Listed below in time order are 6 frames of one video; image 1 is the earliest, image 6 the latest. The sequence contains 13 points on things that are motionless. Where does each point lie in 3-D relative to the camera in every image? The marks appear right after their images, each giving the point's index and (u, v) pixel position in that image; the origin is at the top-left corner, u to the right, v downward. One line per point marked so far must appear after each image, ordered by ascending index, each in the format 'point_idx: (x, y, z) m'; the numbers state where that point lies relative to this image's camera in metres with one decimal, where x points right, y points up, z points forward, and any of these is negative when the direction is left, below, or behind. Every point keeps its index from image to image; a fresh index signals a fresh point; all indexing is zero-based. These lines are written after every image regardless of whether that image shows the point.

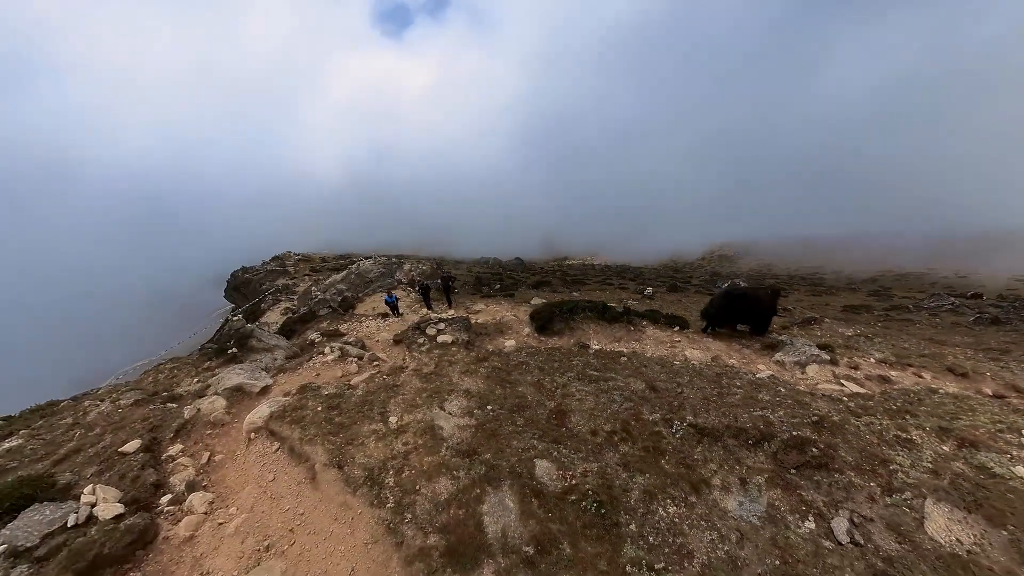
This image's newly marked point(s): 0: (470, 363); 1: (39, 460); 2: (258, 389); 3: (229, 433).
0: (-2.3, -4.3, +18.8) m
1: (-20.0, -7.1, +14.0) m
2: (-12.9, -5.1, +16.6) m
3: (-12.3, -6.2, +14.1) m
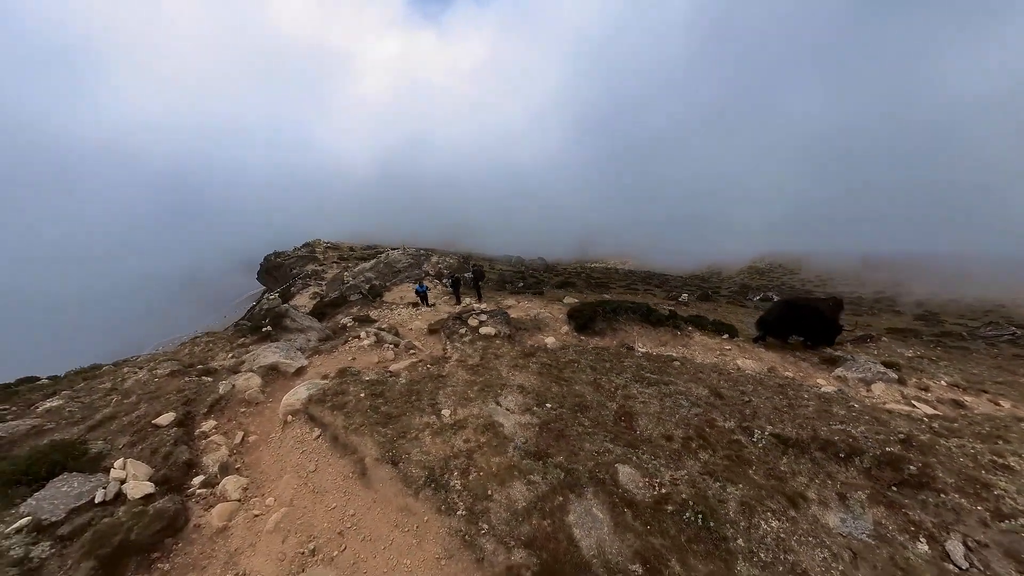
0: (+0.3, -3.7, +17.2) m
1: (-17.7, -5.4, +13.3) m
2: (-10.4, -3.9, +15.6) m
3: (-9.9, -4.9, +13.1) m
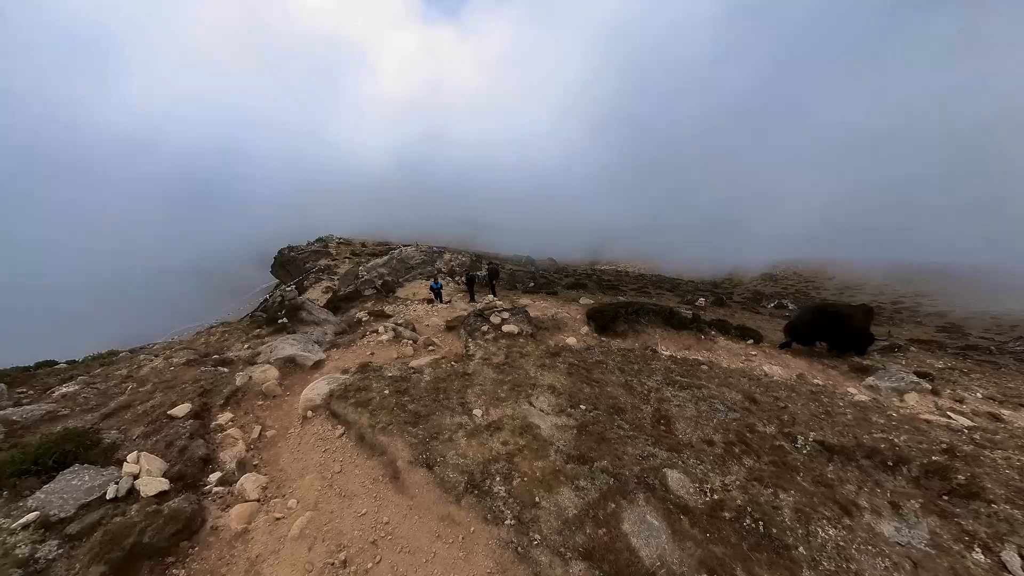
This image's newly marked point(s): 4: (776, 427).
0: (+1.6, -3.5, +16.4) m
1: (-16.6, -4.7, +12.8) m
2: (-9.1, -3.4, +15.0) m
3: (-8.8, -4.4, +12.4) m
4: (+12.2, -6.7, +15.3) m
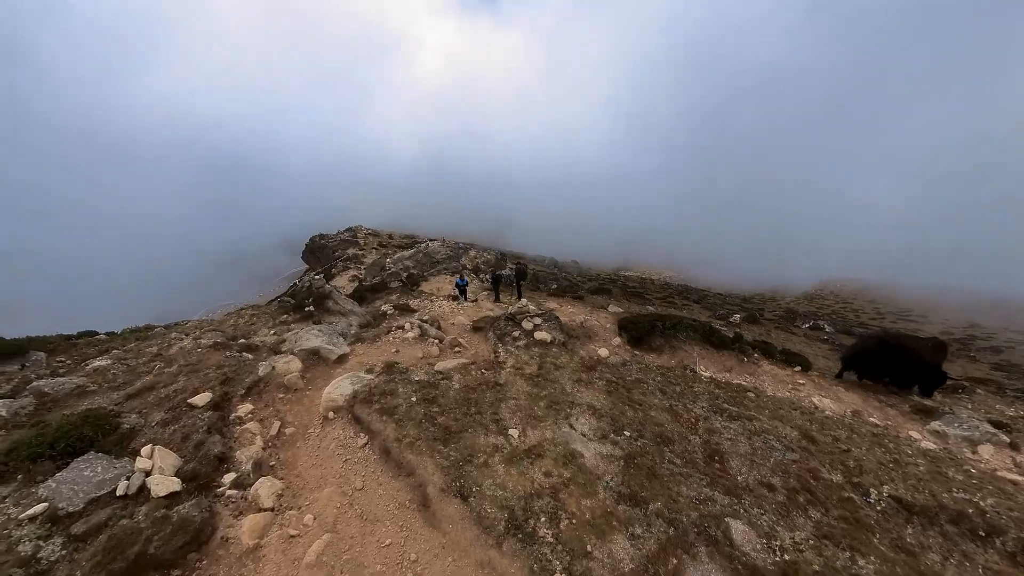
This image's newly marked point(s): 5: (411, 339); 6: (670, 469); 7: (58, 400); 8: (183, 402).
0: (+3.1, -3.8, +15.1) m
1: (-15.3, -3.8, +12.6) m
2: (-7.7, -3.0, +14.3) m
3: (-7.5, -4.1, +11.8) m
4: (+13.4, -7.8, +13.4) m
5: (-5.3, -2.6, +17.2) m
6: (+4.8, -5.5, +10.1) m
7: (-16.6, -4.1, +12.0) m
8: (-10.7, -3.7, +10.7) m
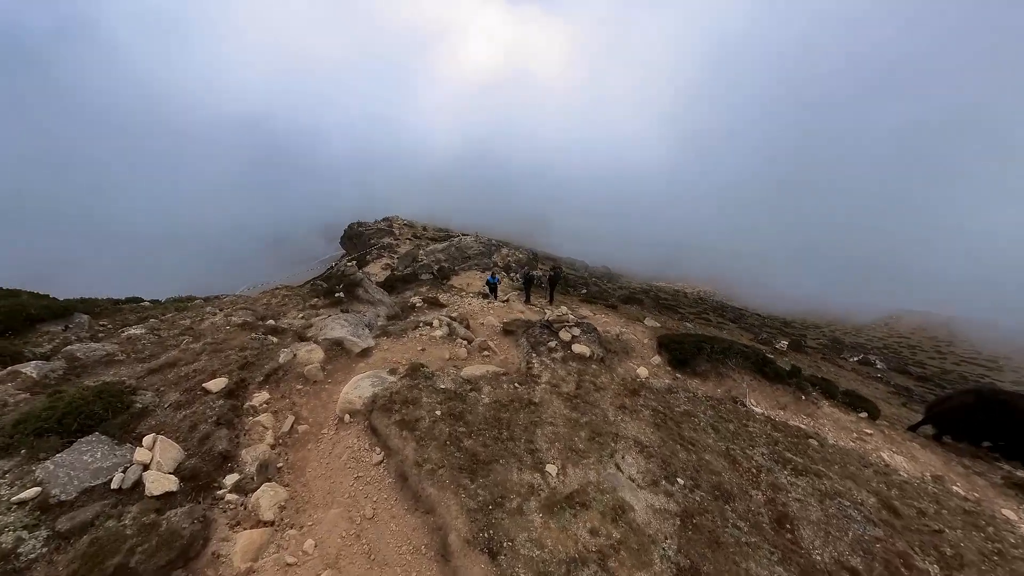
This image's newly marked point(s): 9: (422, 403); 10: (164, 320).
0: (+4.4, -4.3, +13.4) m
1: (-14.0, -2.7, +12.4) m
2: (-6.2, -2.6, +13.4) m
3: (-6.4, -3.6, +10.9) m
4: (+14.2, -9.2, +10.9) m
5: (-3.6, -2.4, +16.2) m
6: (+5.6, -6.2, +8.3) m
7: (-15.3, -2.8, +11.9) m
8: (-9.6, -3.0, +10.1) m
9: (-2.6, -3.4, +9.5) m
10: (-19.2, -1.7, +18.1) m
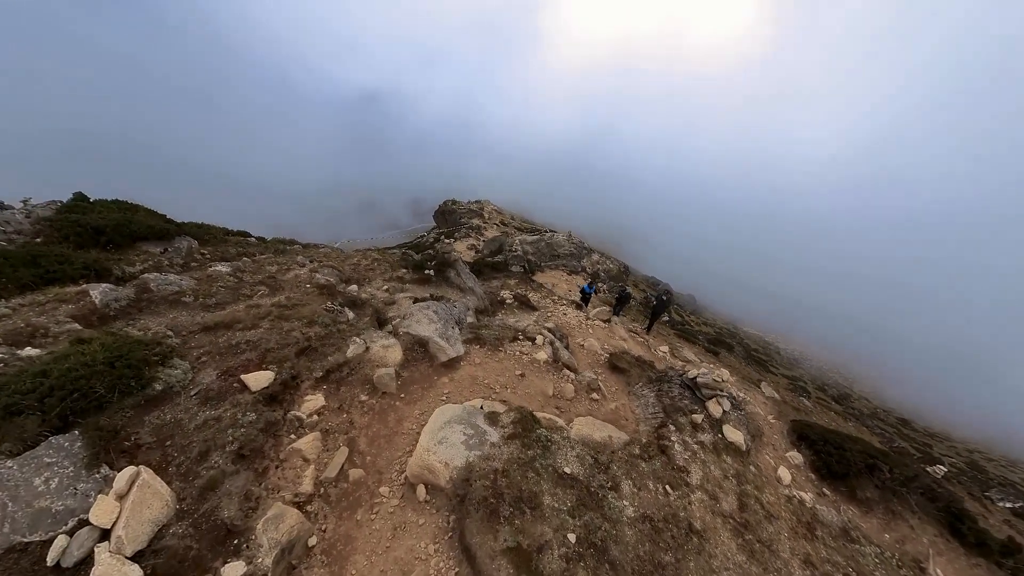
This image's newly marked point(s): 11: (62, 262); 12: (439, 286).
0: (+7.8, -6.3, +8.1) m
1: (-9.7, -0.6, +10.4) m
2: (-2.0, -2.2, +10.0) m
3: (-2.9, -3.2, +7.6) m
4: (+15.6, -13.1, +4.0) m
5: (+1.1, -2.7, +12.2) m
6: (+7.6, -8.3, +2.9) m
7: (-11.1, -0.4, +10.2) m
8: (-6.0, -1.9, +7.4) m
9: (+0.6, -3.8, +5.5) m
10: (-13.3, +1.4, +17.0) m
11: (-15.0, +0.9, +11.0) m
12: (-3.8, +0.1, +17.2) m
